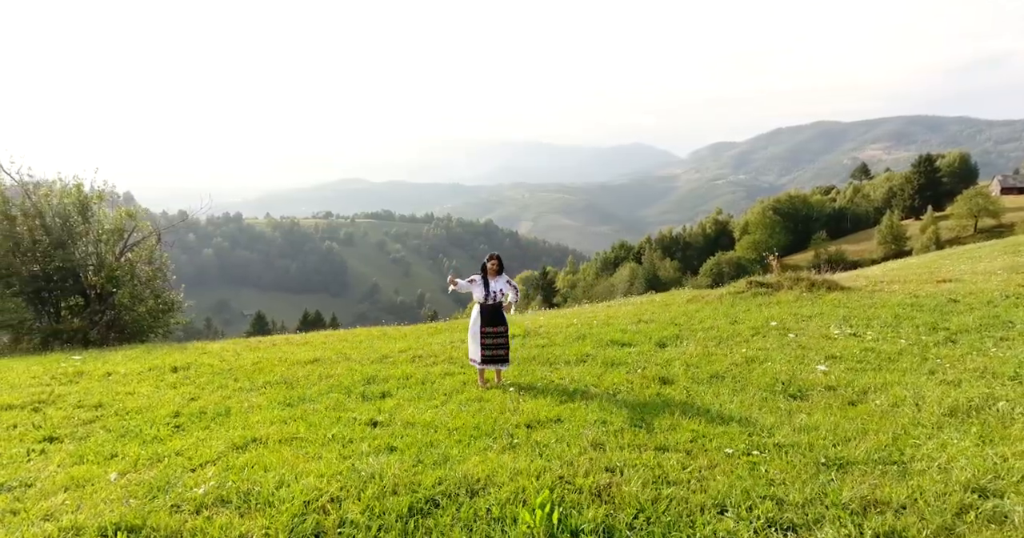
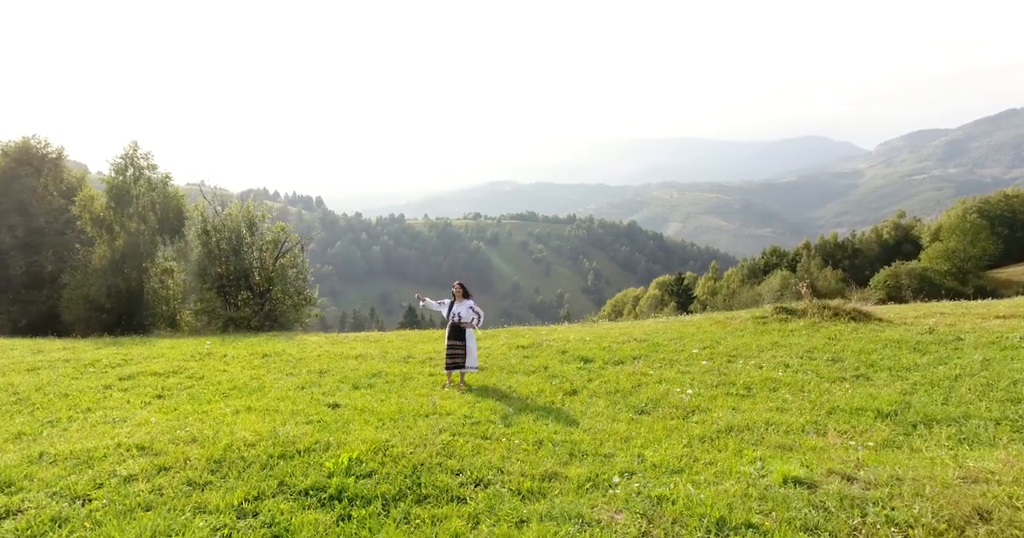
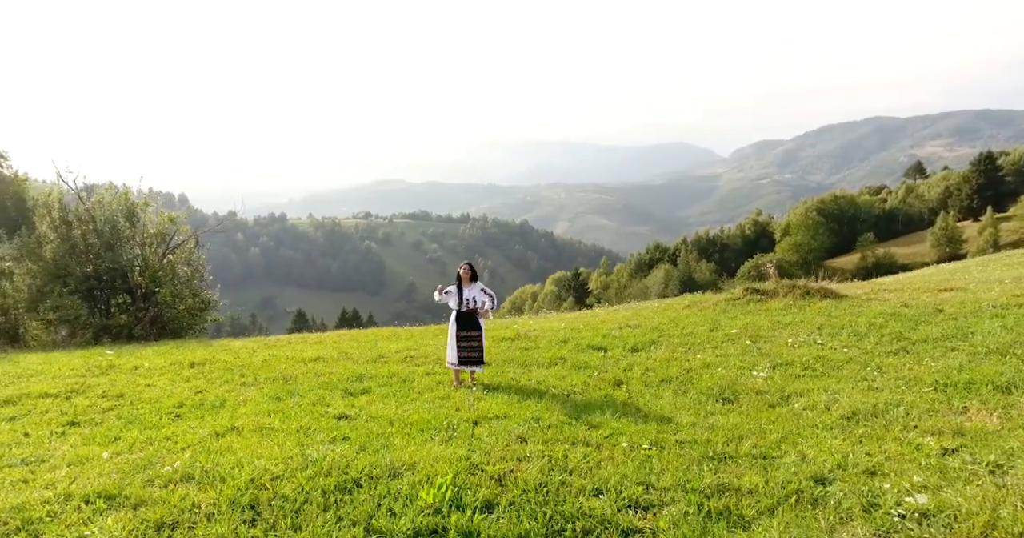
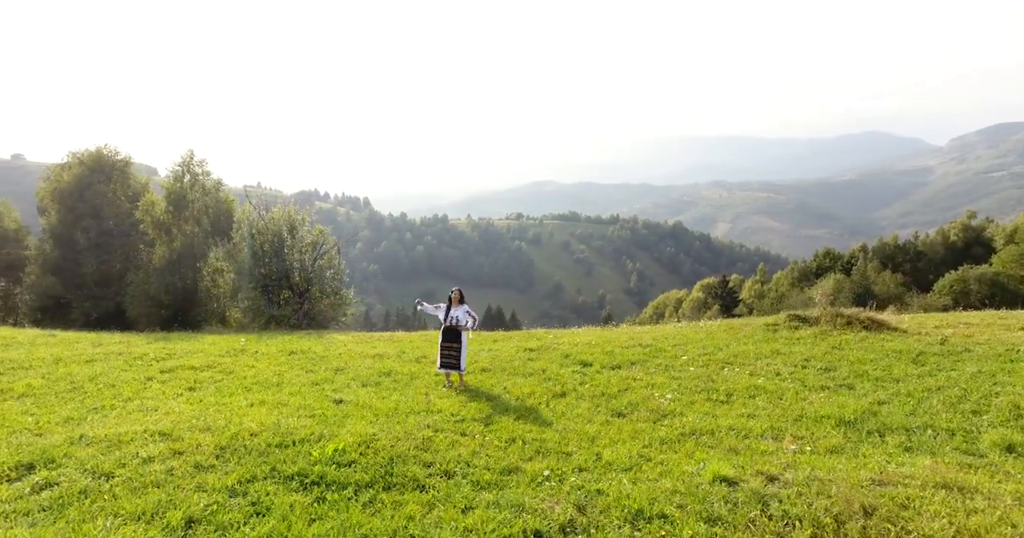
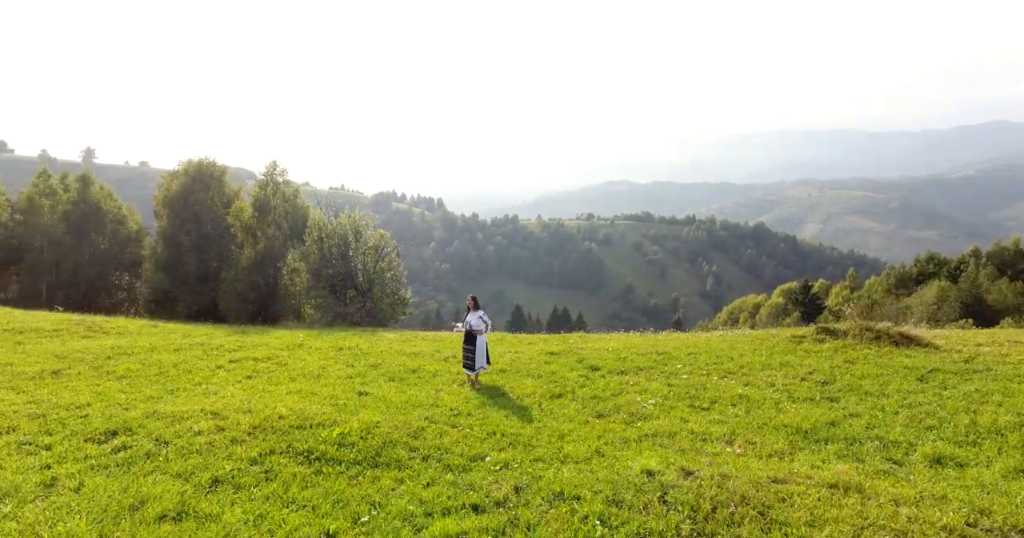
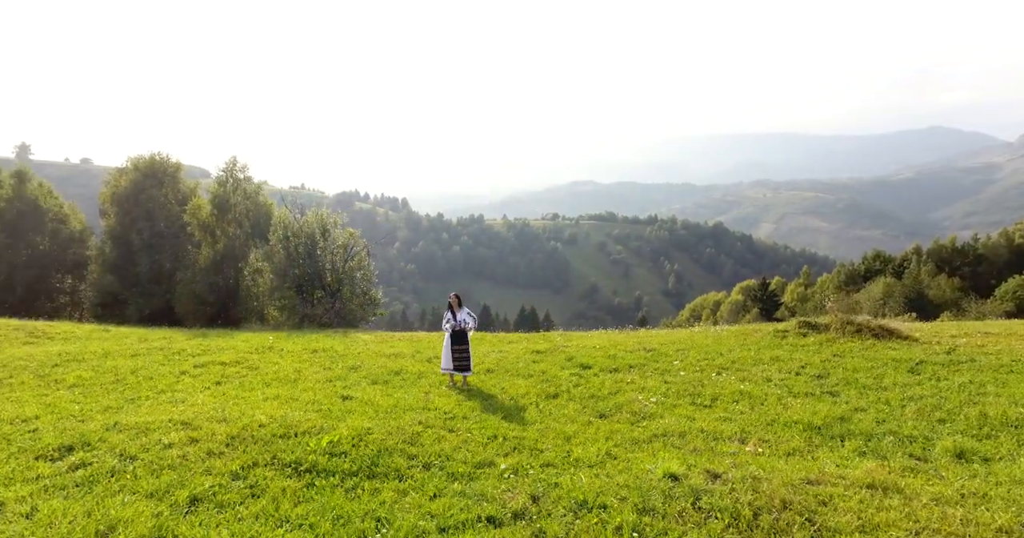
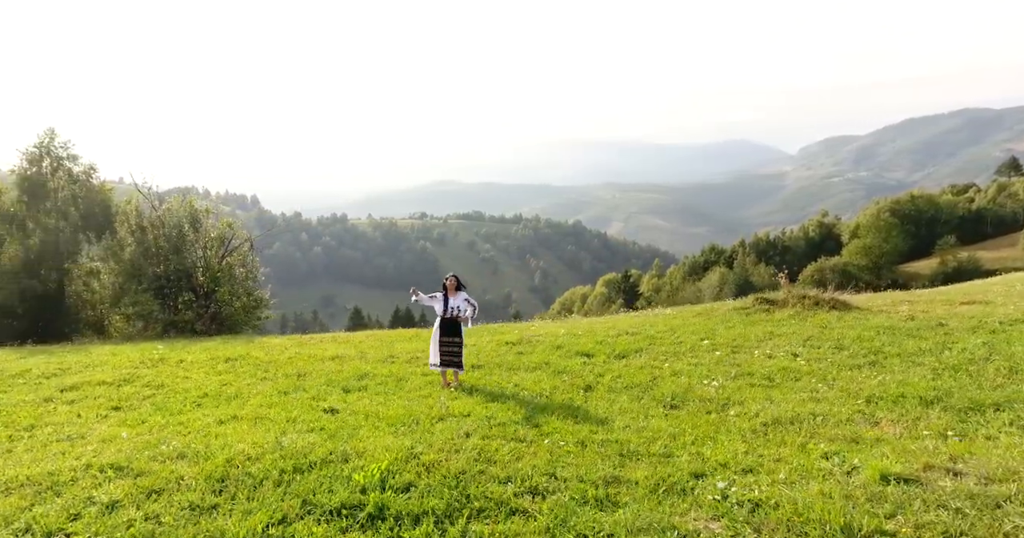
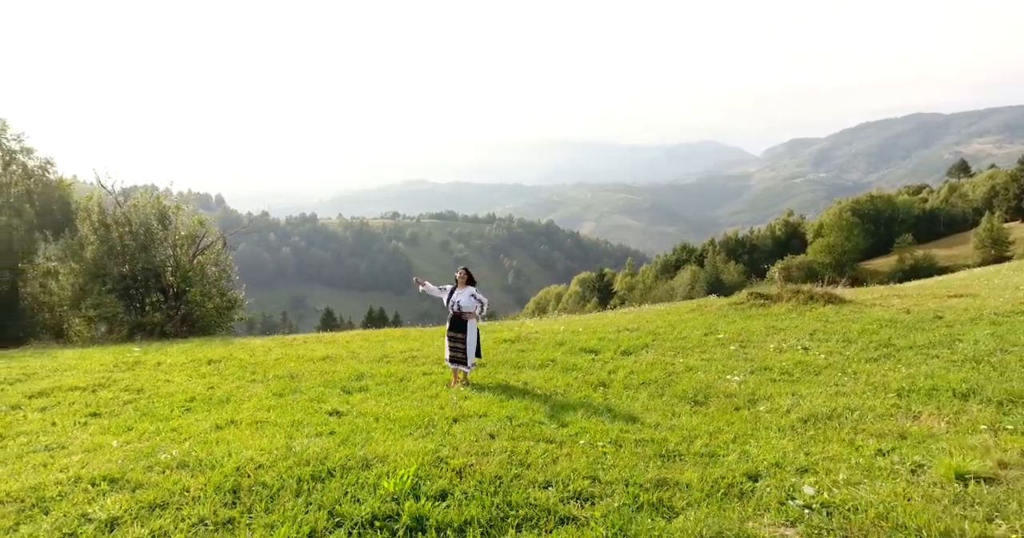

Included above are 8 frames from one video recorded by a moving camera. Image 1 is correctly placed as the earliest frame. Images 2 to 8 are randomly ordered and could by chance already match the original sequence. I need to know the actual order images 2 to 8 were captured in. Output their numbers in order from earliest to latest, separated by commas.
3, 8, 7, 2, 4, 6, 5
